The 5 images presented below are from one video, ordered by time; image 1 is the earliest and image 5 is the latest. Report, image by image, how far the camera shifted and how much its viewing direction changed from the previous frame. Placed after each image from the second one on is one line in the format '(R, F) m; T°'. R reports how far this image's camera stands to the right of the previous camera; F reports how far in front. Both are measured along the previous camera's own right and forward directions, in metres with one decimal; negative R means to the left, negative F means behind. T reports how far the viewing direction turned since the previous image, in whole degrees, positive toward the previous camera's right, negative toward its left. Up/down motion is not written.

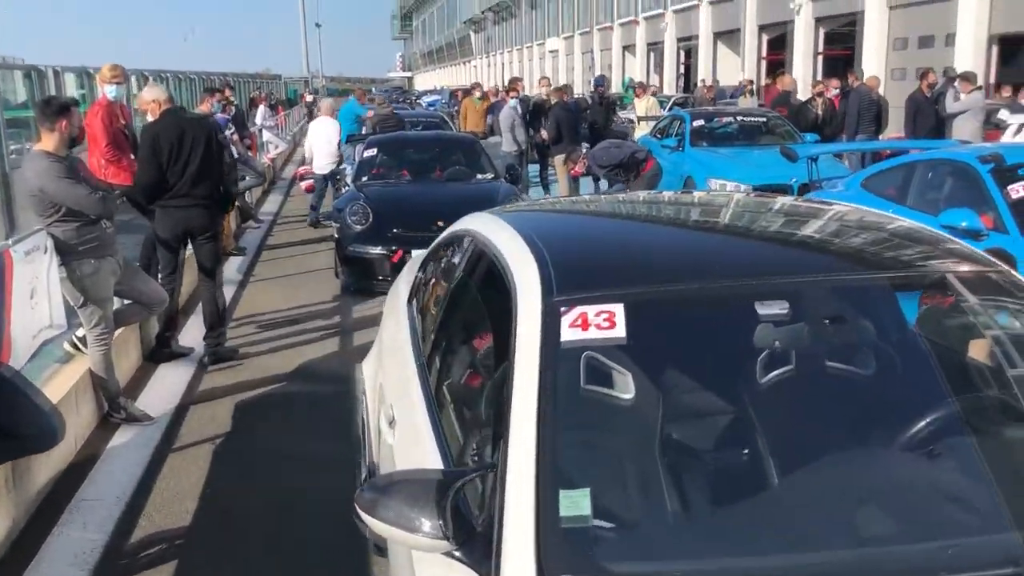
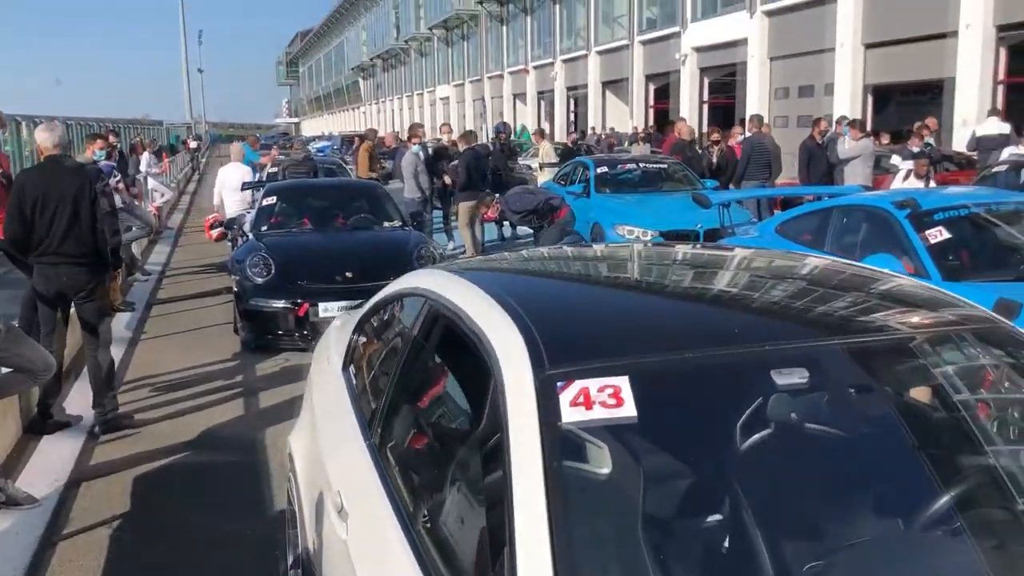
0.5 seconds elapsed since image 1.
(-0.2, +0.3) m; +7°
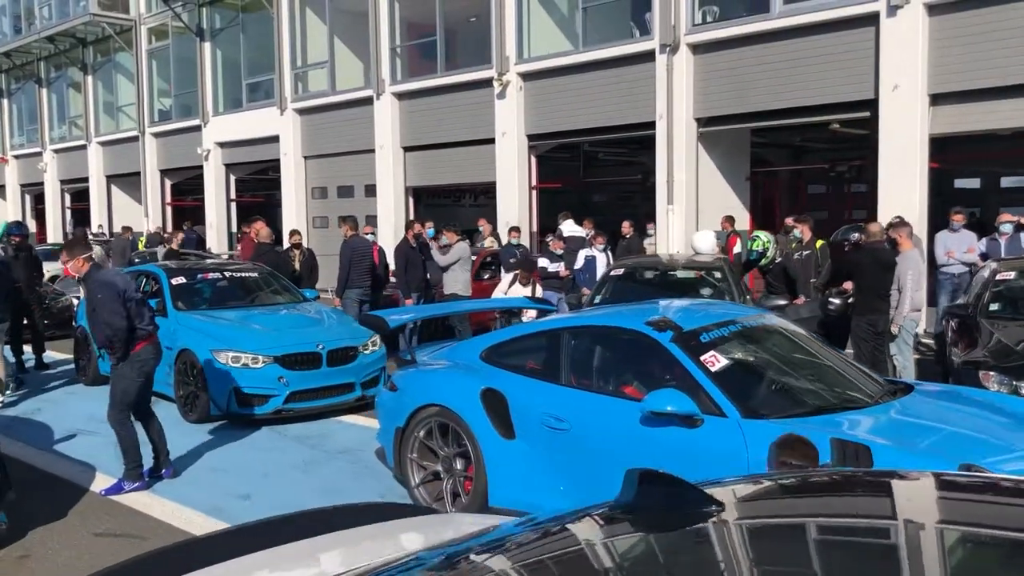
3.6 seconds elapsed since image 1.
(-0.7, +1.8) m; +30°
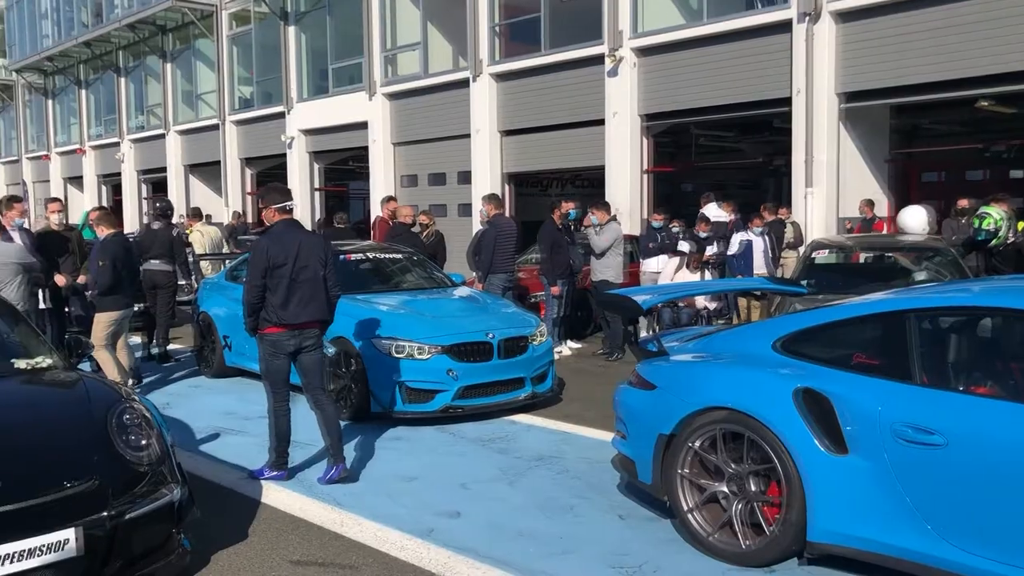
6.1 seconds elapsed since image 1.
(-1.1, +1.1) m; -3°
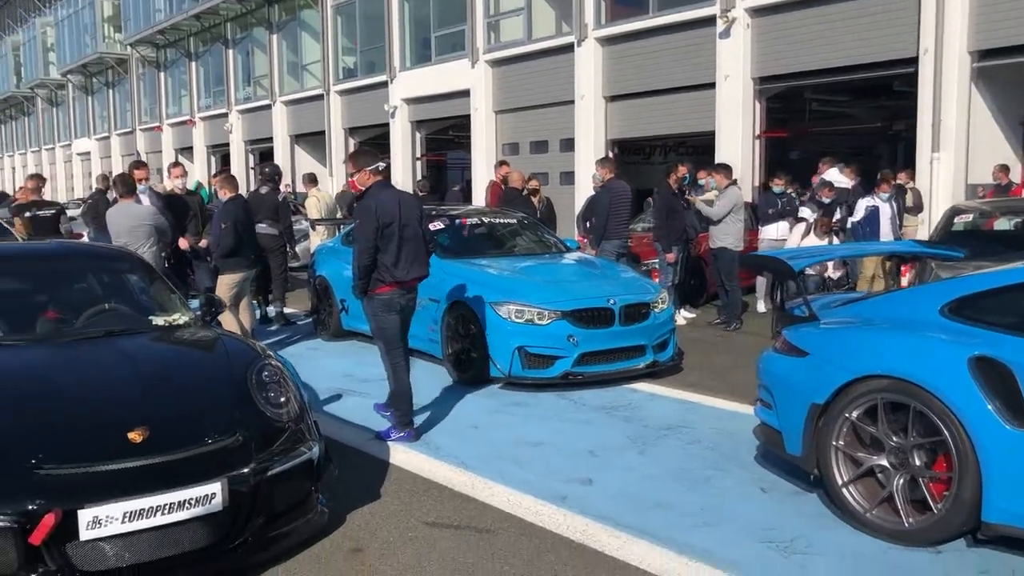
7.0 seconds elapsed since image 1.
(-0.2, +0.2) m; -6°
